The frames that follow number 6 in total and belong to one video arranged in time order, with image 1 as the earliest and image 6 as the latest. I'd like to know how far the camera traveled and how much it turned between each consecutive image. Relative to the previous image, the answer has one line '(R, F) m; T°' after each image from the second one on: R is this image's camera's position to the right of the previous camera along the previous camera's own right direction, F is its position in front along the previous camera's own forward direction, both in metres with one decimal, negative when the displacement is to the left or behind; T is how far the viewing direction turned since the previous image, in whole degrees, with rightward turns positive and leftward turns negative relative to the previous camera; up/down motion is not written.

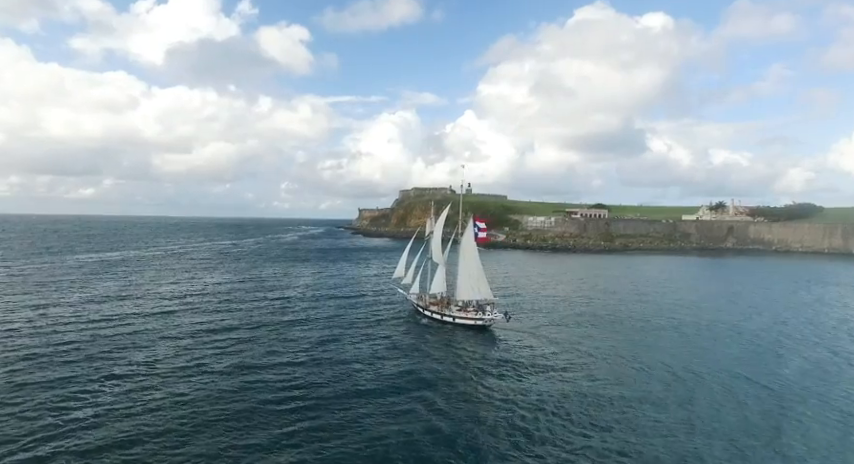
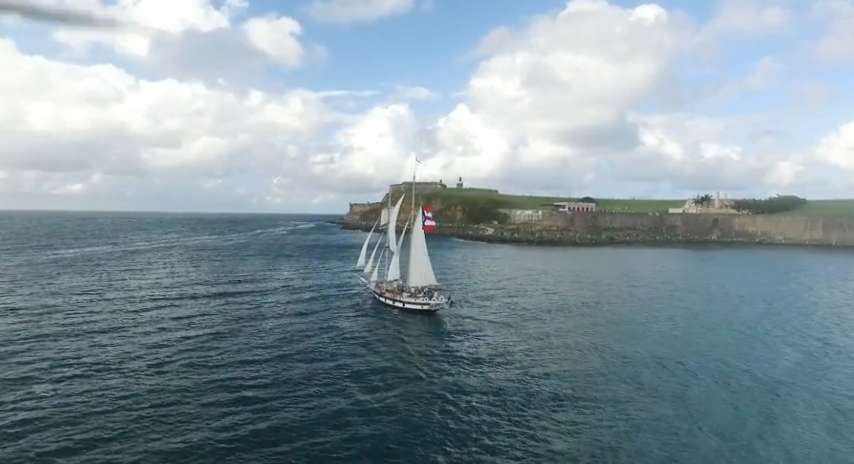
(+3.6, +0.9) m; +1°
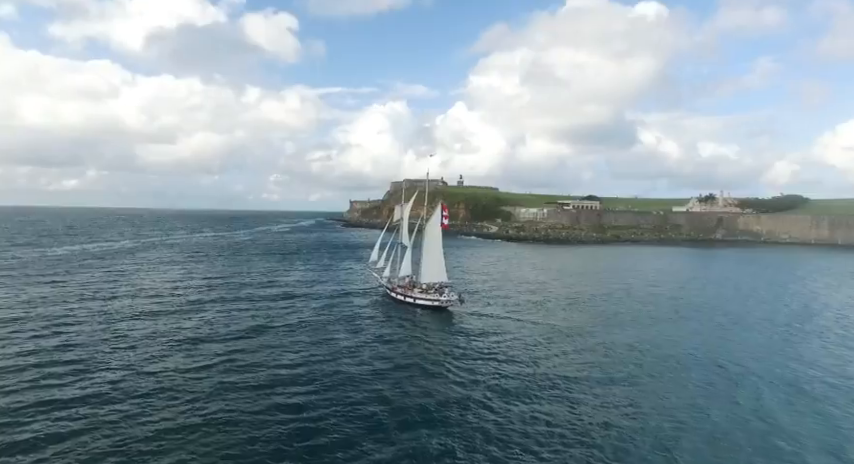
(-12.8, +7.2) m; 0°
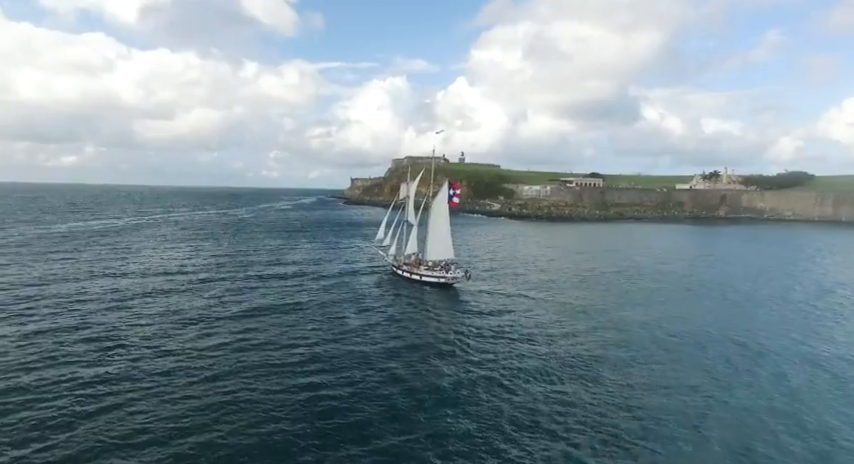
(-3.8, +0.7) m; 0°
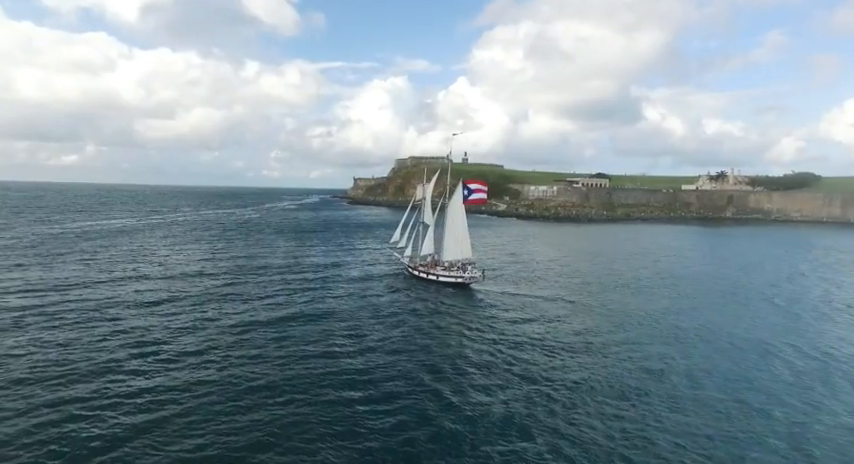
(-11.3, +3.1) m; 0°
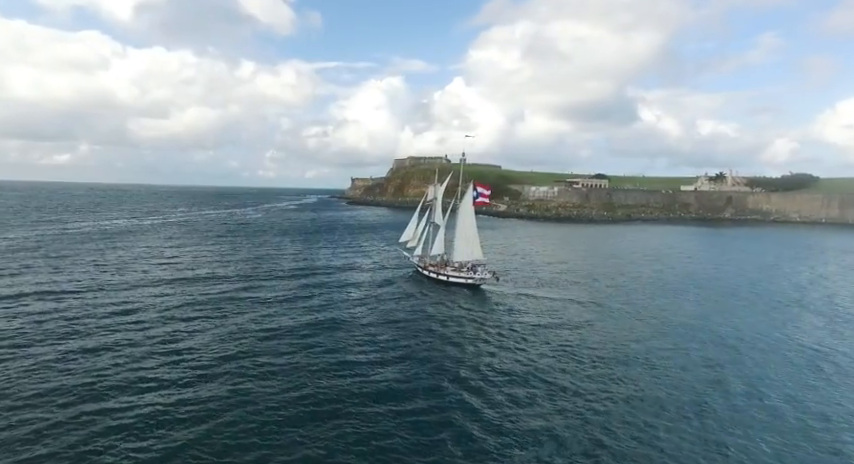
(-9.6, +2.7) m; 0°
